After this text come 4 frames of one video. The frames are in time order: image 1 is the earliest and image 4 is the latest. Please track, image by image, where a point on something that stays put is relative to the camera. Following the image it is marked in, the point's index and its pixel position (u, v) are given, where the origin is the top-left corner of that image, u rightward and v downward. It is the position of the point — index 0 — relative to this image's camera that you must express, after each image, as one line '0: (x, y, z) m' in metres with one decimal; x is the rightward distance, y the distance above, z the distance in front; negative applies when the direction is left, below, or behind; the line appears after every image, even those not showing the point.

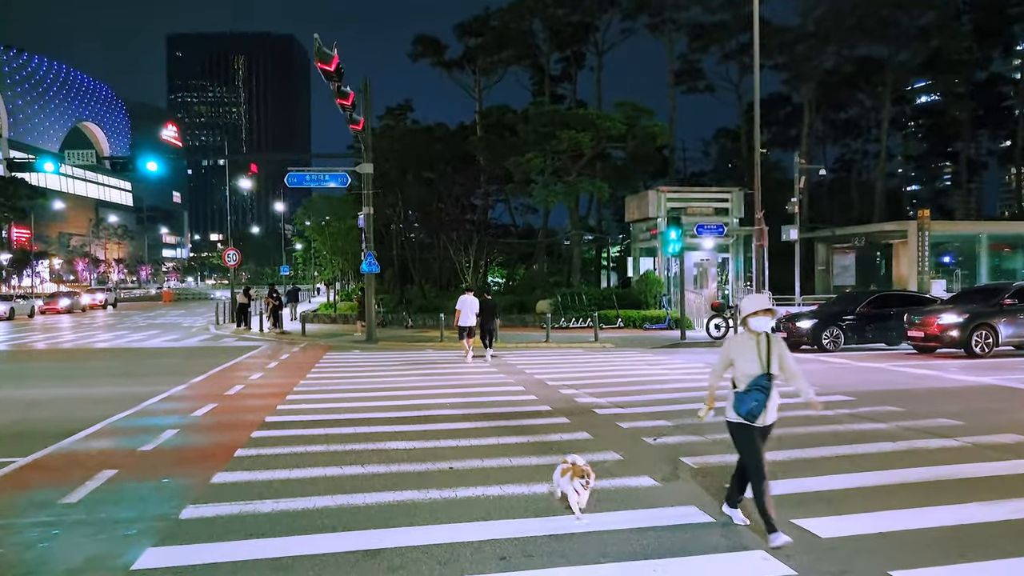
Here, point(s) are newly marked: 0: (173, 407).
0: (-4.5, -1.6, +10.8) m
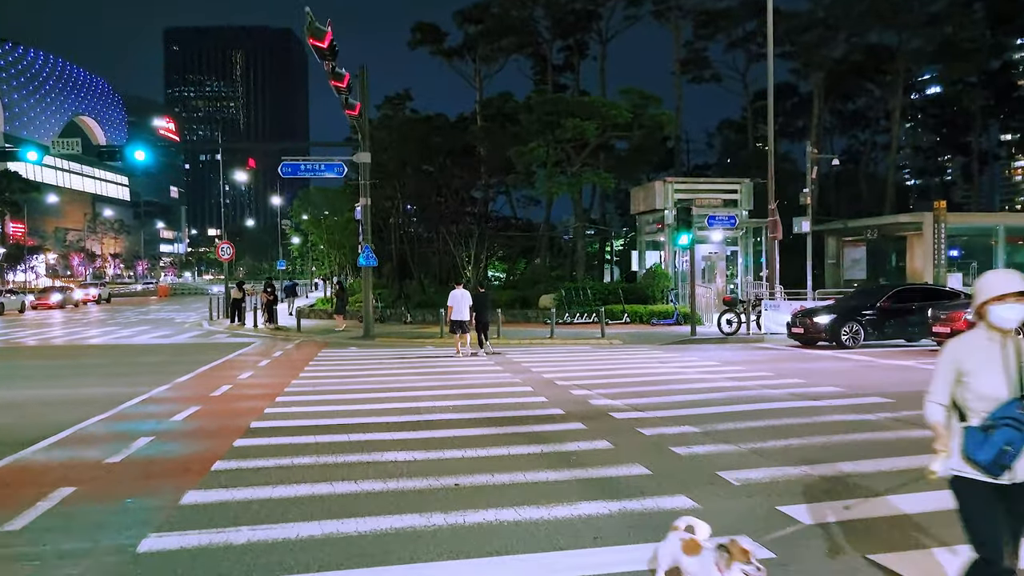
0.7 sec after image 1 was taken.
0: (-4.4, -1.5, +10.0) m
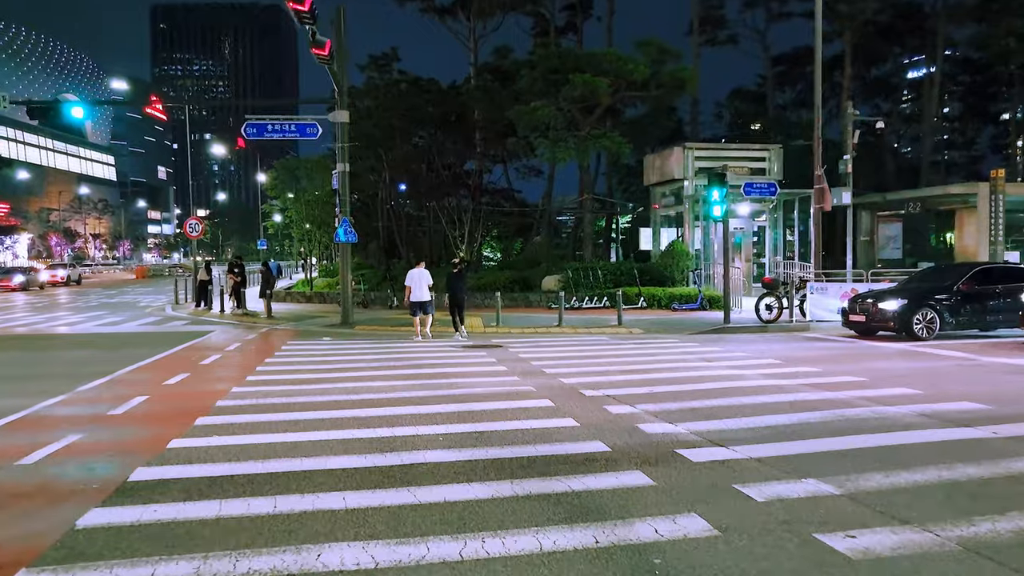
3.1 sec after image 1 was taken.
0: (-4.3, -1.3, +6.9) m
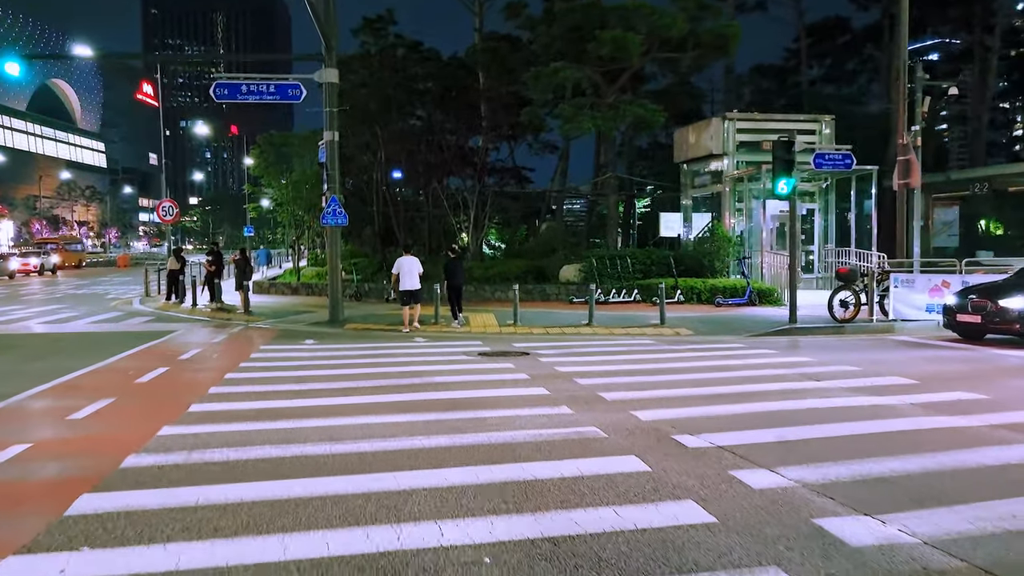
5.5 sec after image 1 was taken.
0: (-3.8, -1.3, +3.8) m
